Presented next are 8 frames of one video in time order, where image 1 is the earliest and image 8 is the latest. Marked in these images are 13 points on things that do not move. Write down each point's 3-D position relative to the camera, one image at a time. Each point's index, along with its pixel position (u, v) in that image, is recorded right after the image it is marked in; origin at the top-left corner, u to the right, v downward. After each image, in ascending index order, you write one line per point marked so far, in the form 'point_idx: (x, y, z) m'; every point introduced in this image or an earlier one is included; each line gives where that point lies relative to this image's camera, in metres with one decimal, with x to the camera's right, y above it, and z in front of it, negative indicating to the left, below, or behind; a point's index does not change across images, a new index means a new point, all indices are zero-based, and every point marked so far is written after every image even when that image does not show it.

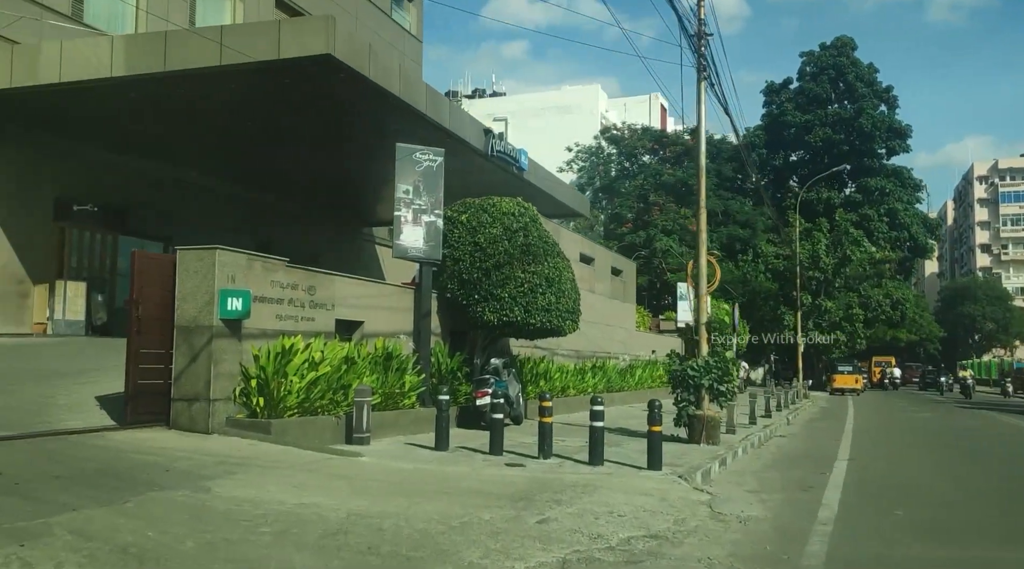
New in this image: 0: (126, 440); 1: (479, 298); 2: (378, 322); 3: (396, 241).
0: (-3.8, -1.5, +8.1) m
1: (-0.6, -0.2, +13.8) m
2: (-2.1, -0.6, +12.8) m
3: (-1.9, +0.7, +12.7) m
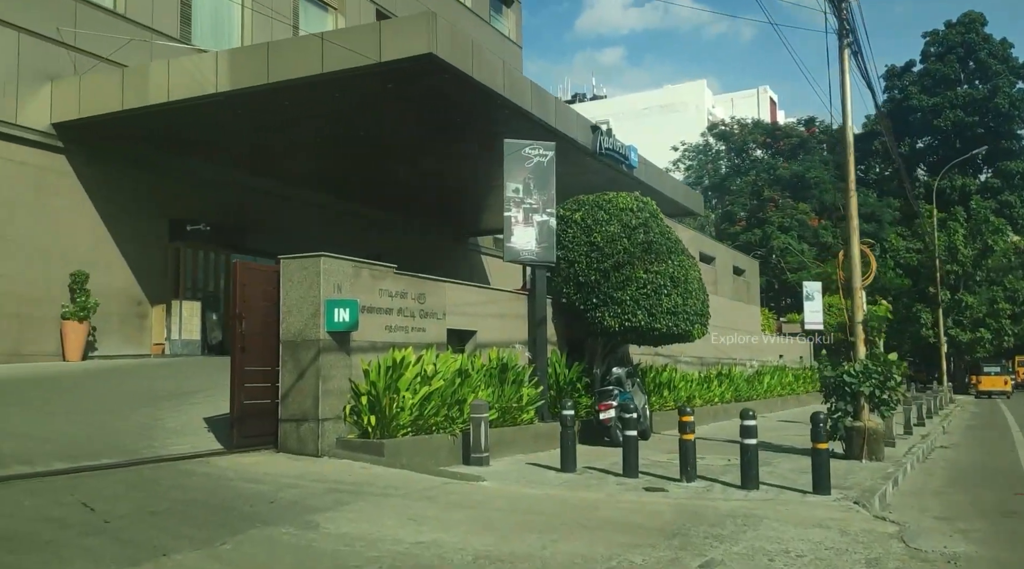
0: (-2.6, -1.7, +7.5) m
1: (+1.3, -0.3, +12.7) m
2: (-0.3, -0.7, +11.9) m
3: (-0.1, +0.6, +11.9) m
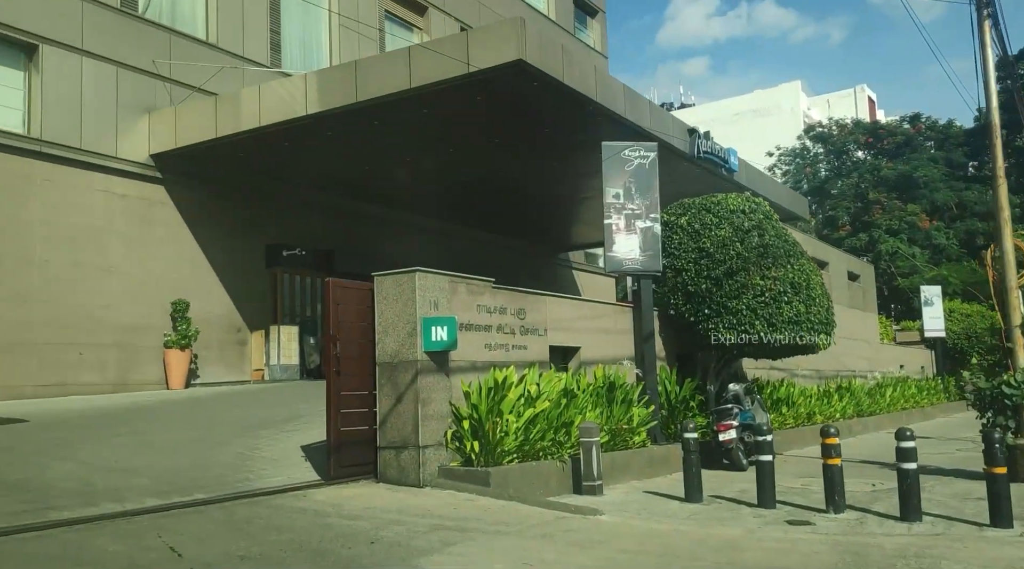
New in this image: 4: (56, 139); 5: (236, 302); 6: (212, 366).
0: (-1.6, -1.8, +6.9) m
1: (+2.8, -0.4, +11.7) m
2: (+1.2, -0.9, +11.1) m
3: (+1.3, +0.4, +11.1) m
4: (-8.8, +2.8, +15.7) m
5: (-6.5, -0.4, +19.4) m
6: (-6.8, -1.9, +18.7) m
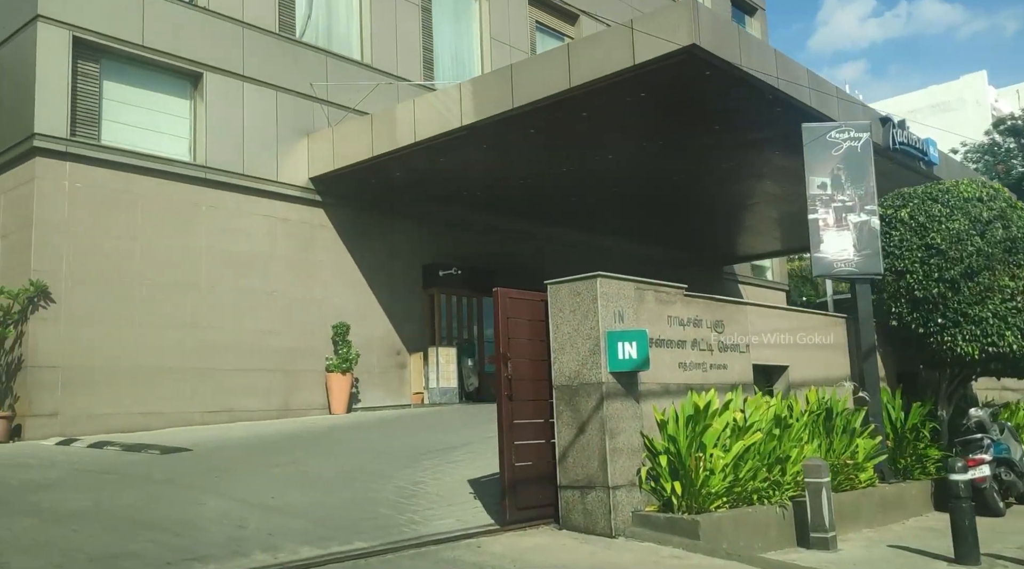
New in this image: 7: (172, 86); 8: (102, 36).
0: (-0.1, -1.9, +5.7) m
1: (+5.1, -0.5, +9.7) m
2: (+3.4, -0.9, +9.4) m
3: (+3.5, +0.4, +9.4) m
4: (-5.7, +2.3, +15.9) m
5: (-2.7, -0.9, +18.9) m
6: (-3.1, -2.4, +18.3) m
7: (-6.5, +3.8, +15.8) m
8: (-7.2, +4.4, +14.5) m
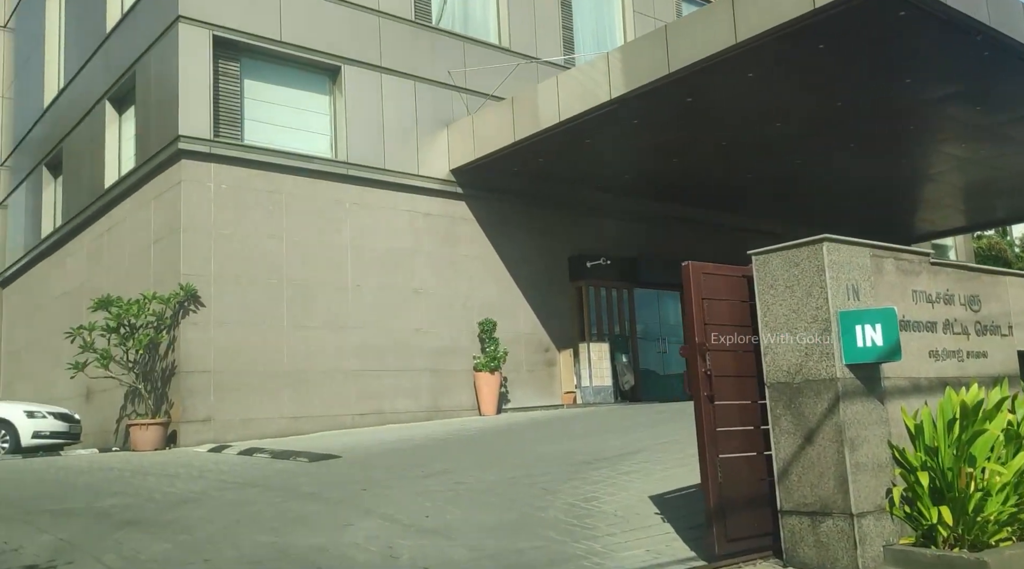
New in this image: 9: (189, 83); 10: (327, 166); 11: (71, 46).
0: (+1.1, -1.7, +4.4) m
1: (+6.8, -0.1, +7.5) m
2: (+5.1, -0.6, +7.5) m
3: (+5.1, +0.7, +7.4) m
4: (-2.8, +2.3, +15.3) m
5: (+0.7, -0.8, +17.9) m
6: (+0.3, -2.2, +17.3) m
7: (-3.8, +3.8, +15.4) m
8: (-4.7, +4.4, +14.2) m
9: (-5.4, +3.4, +13.6) m
10: (-3.4, +2.2, +14.9) m
11: (-9.8, +5.3, +18.2) m
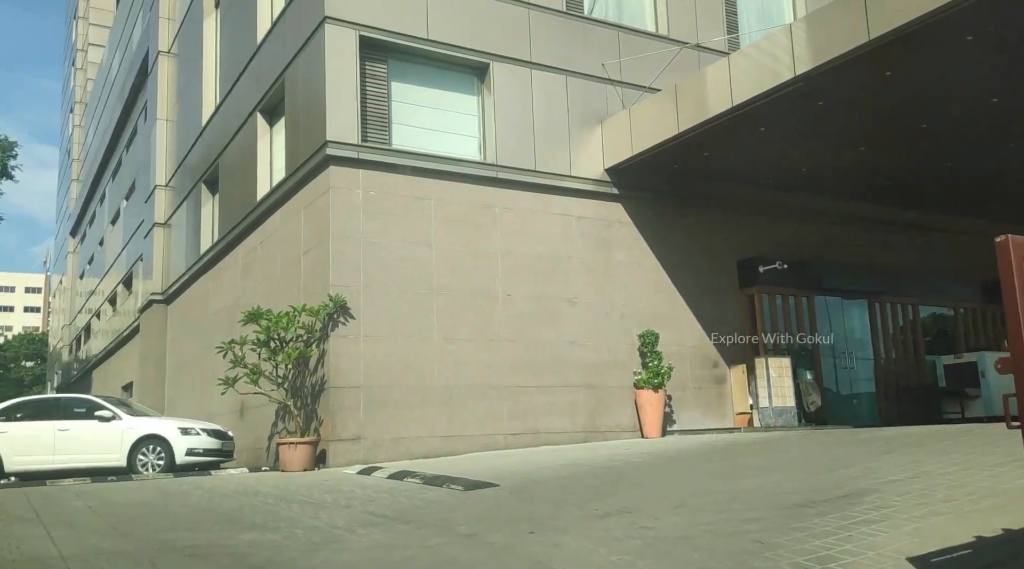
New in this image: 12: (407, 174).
0: (+2.1, -1.6, +2.8) m
1: (+8.2, 0.0, +4.8) m
2: (+6.5, -0.5, +5.1) m
3: (+6.5, +0.8, +5.1) m
4: (0.0, +2.2, +14.3) m
5: (+3.9, -0.9, +16.1) m
6: (+3.4, -2.4, +15.6) m
7: (-0.9, +3.6, +14.6) m
8: (-2.1, +4.2, +13.6) m
9: (-2.8, +3.2, +13.1) m
10: (-0.6, +2.0, +14.0) m
11: (-6.4, +5.0, +18.4) m
12: (-1.7, +1.8, +13.5) m
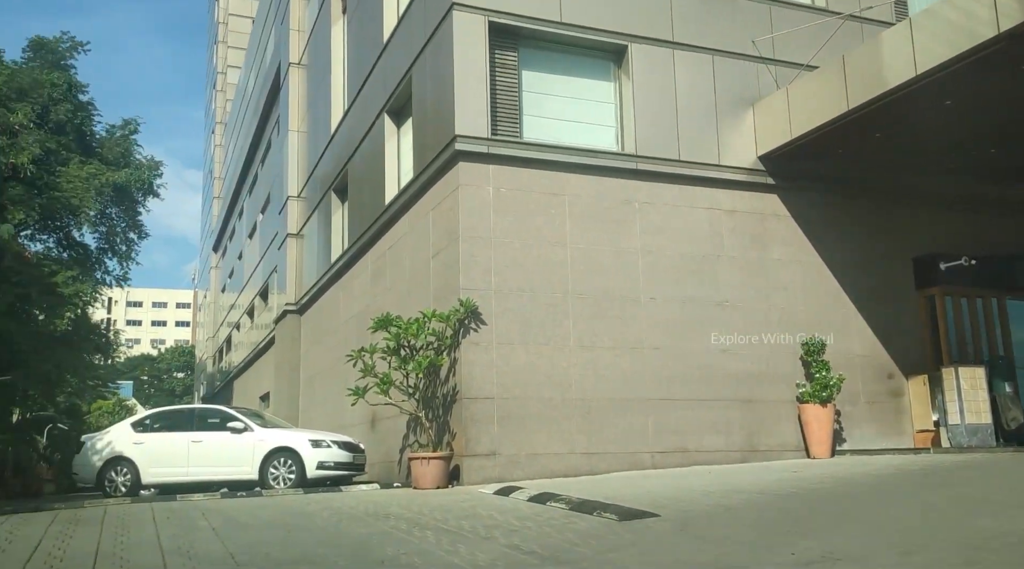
0: (+2.6, -1.5, +1.3) m
1: (+9.0, +0.3, +2.4) m
2: (+7.3, -0.3, +3.0) m
3: (+7.3, +1.0, +2.9) m
4: (+2.3, +2.1, +13.0) m
5: (+6.5, -0.9, +14.2) m
6: (+5.9, -2.4, +13.7) m
7: (+1.4, +3.6, +13.5) m
8: (+0.1, +4.1, +12.7) m
9: (-0.7, +3.1, +12.2) m
10: (+1.6, +1.9, +12.8) m
11: (-3.5, +4.8, +18.1) m
12: (+0.4, +1.8, +12.5) m
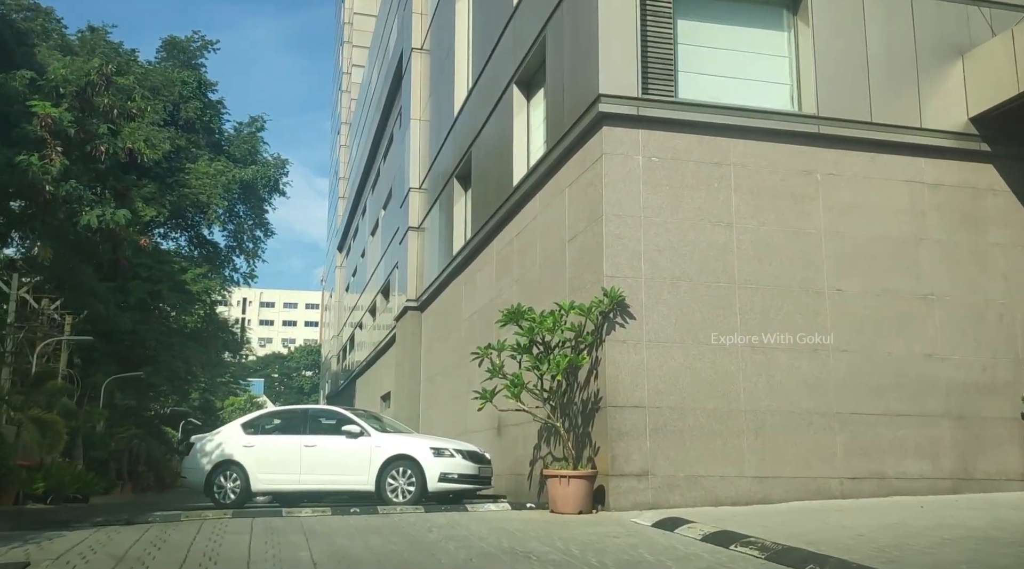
0: (+3.0, -1.3, -0.9) m
1: (+9.4, +0.4, -0.7) m
2: (+7.9, -0.2, +0.1) m
3: (+7.8, +1.1, 0.0) m
4: (+4.3, +2.3, +10.8) m
5: (+8.6, -0.8, +11.3) m
6: (+8.0, -2.2, +10.9) m
7: (+3.5, +3.7, +11.3) m
8: (+2.1, +4.3, +10.7) m
9: (+1.3, +3.3, +10.4) m
10: (+3.6, +2.1, +10.6) m
11: (-0.7, +4.9, +16.6) m
12: (+2.4, +1.9, +10.5) m
